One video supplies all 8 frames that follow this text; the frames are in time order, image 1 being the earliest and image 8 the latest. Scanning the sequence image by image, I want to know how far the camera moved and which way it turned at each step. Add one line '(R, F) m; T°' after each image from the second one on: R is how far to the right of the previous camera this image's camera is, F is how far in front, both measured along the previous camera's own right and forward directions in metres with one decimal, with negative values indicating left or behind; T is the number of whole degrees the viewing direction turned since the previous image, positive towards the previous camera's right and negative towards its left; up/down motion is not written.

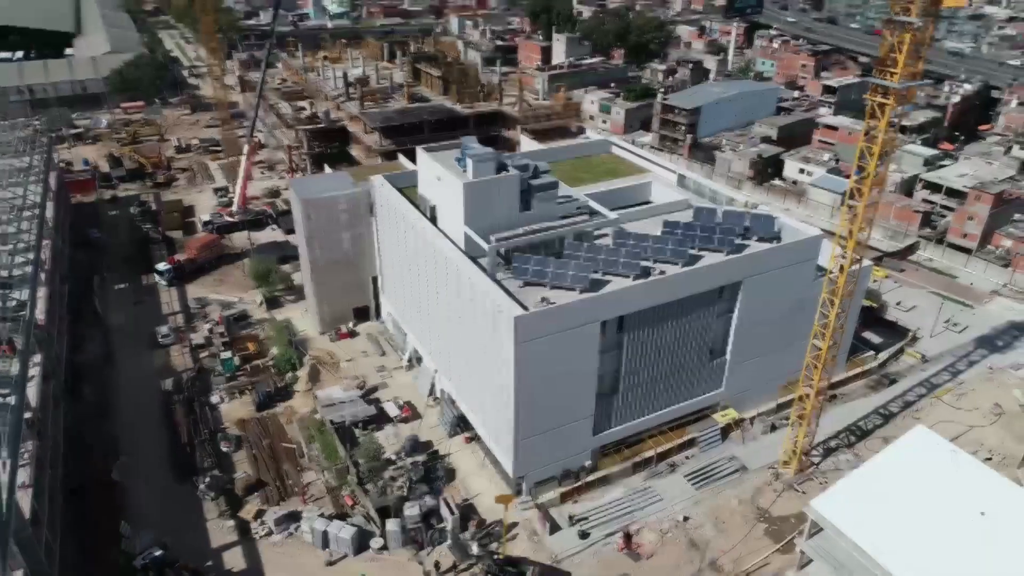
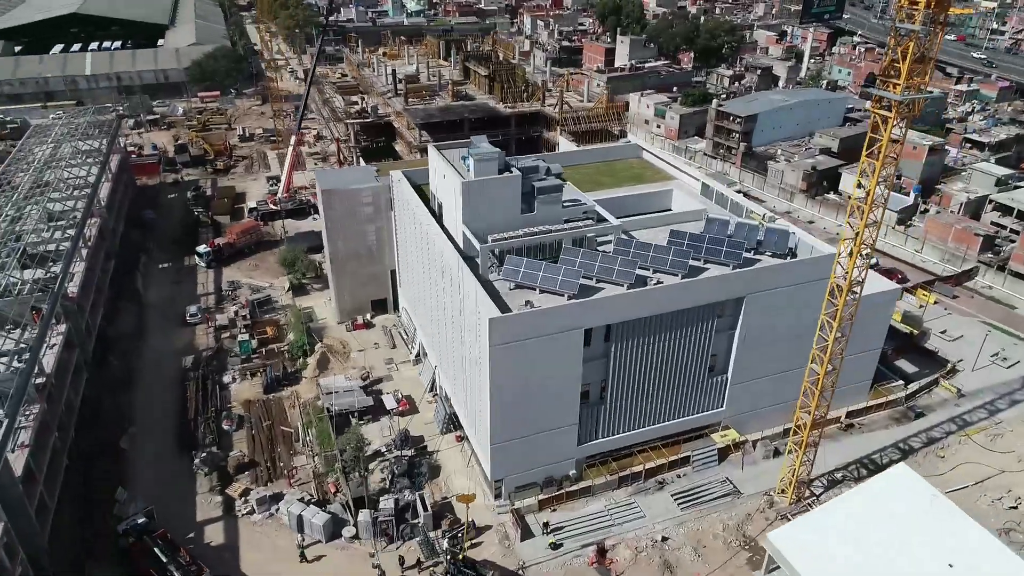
(+4.0, +0.5) m; -6°
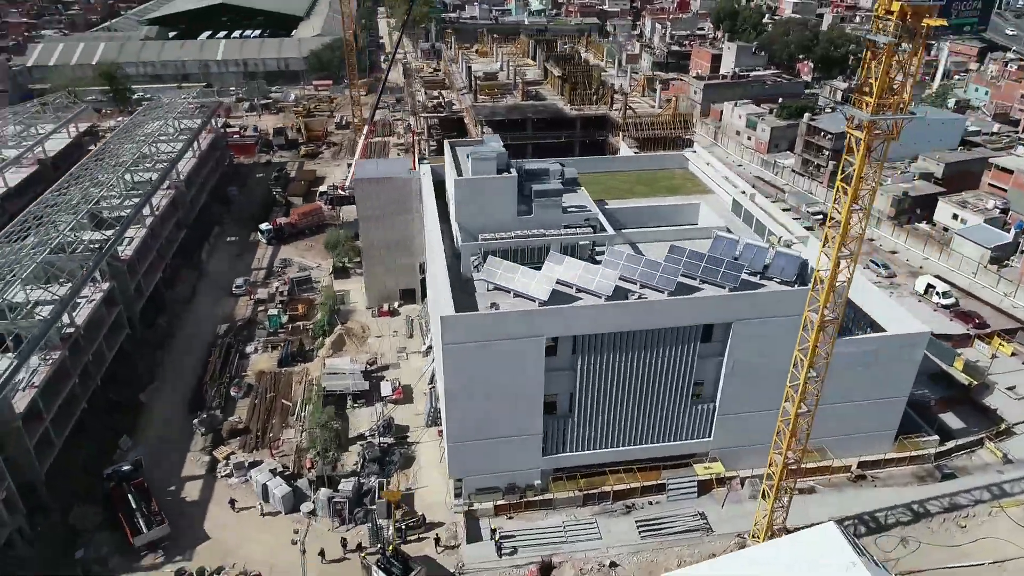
(+6.7, +1.0) m; -10°
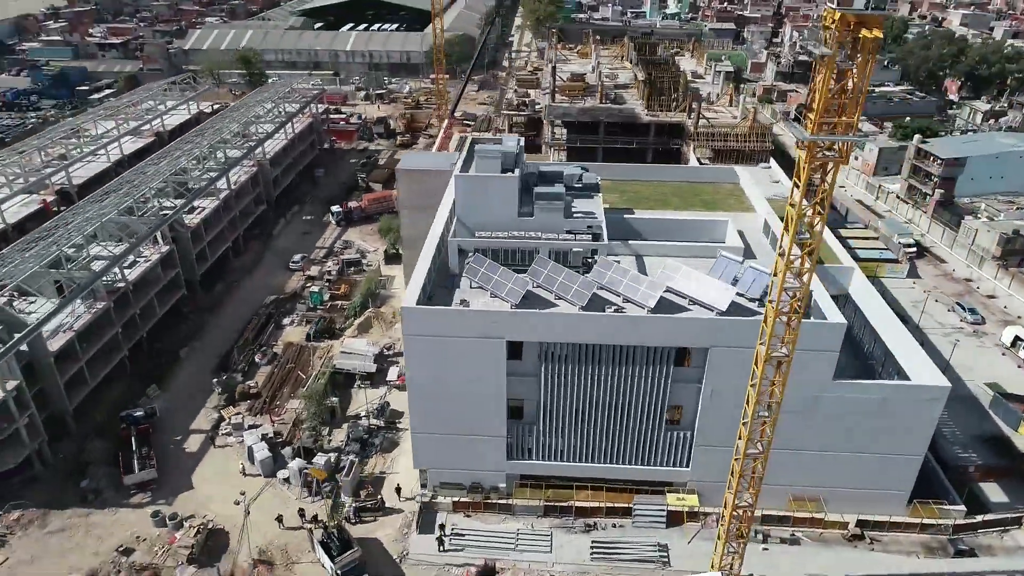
(+6.9, +0.9) m; -11°
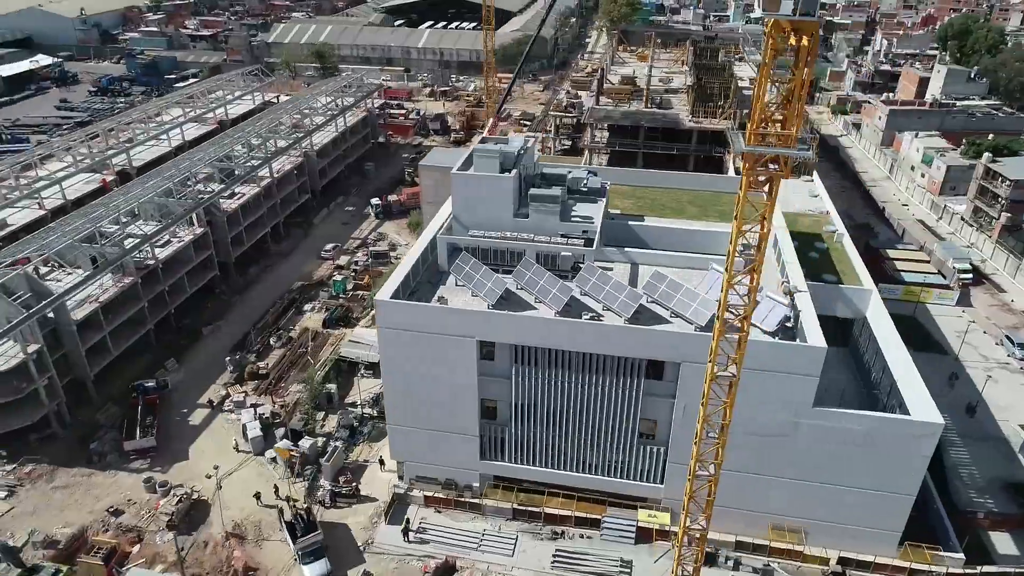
(+4.4, +0.3) m; -7°
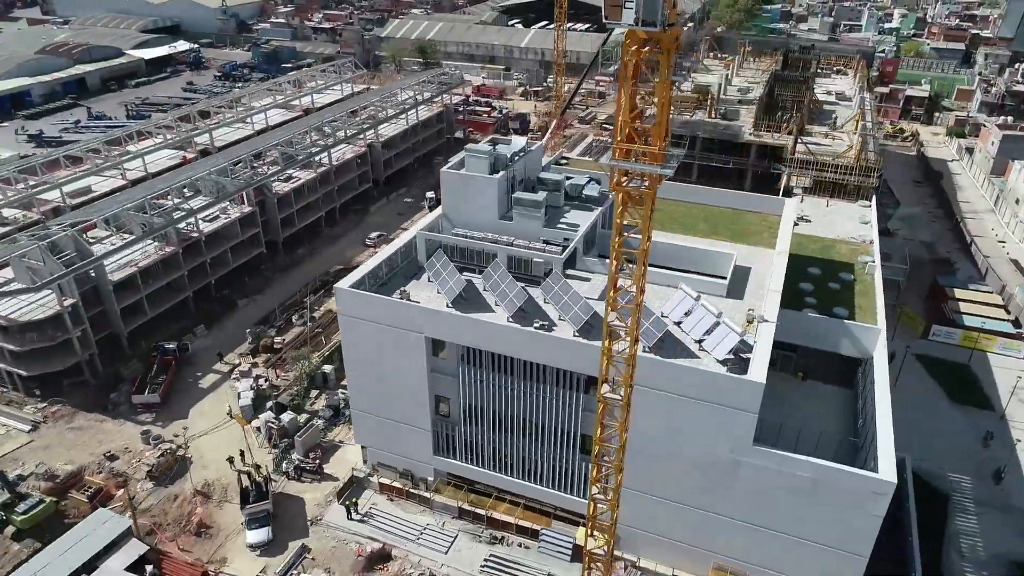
(+6.9, +0.7) m; -10°
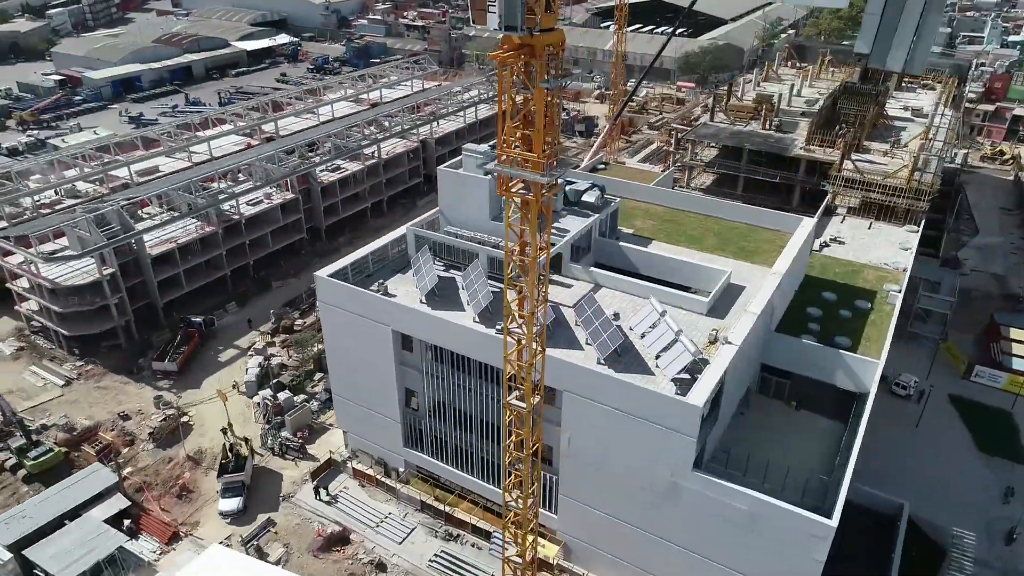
(+5.5, +0.4) m; -8°
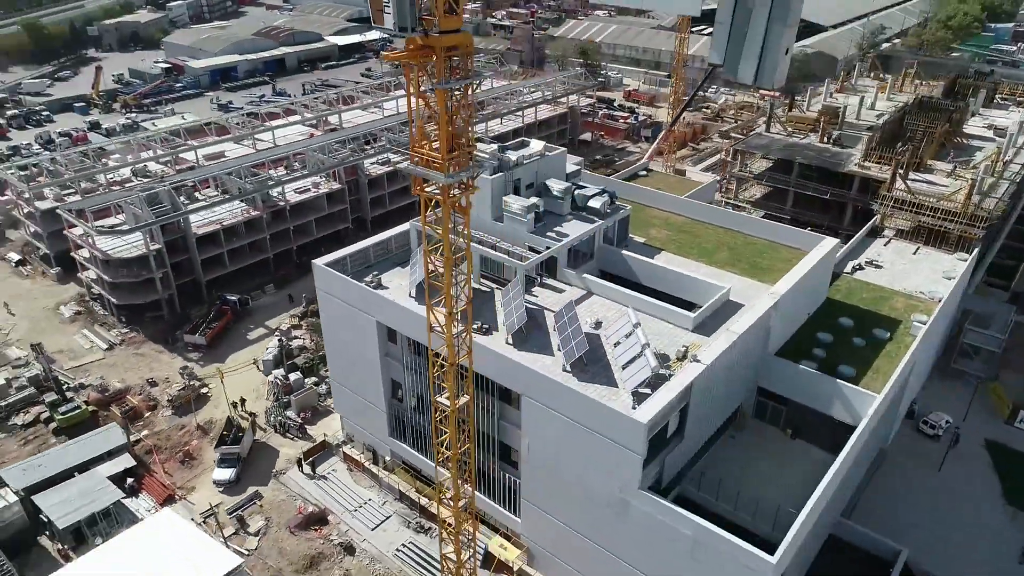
(+4.6, +0.3) m; -8°
